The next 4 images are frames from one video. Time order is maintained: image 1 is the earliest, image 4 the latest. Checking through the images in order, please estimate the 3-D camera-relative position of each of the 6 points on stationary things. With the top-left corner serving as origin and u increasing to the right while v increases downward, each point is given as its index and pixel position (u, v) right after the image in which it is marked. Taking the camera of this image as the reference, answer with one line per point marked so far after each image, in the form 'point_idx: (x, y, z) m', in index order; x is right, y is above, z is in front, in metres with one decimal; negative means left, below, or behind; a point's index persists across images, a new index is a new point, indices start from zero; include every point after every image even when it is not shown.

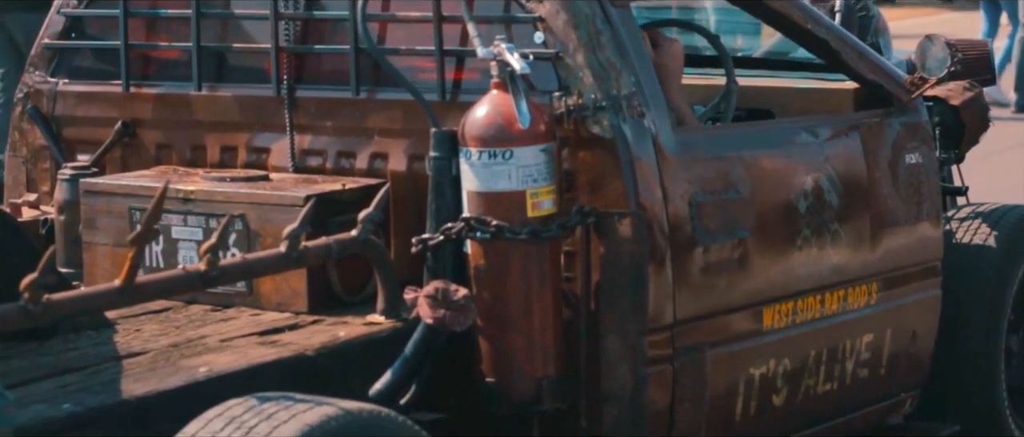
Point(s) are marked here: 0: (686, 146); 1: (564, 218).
0: (+0.2, +0.1, +3.4) m
1: (+0.1, 0.0, +3.2) m
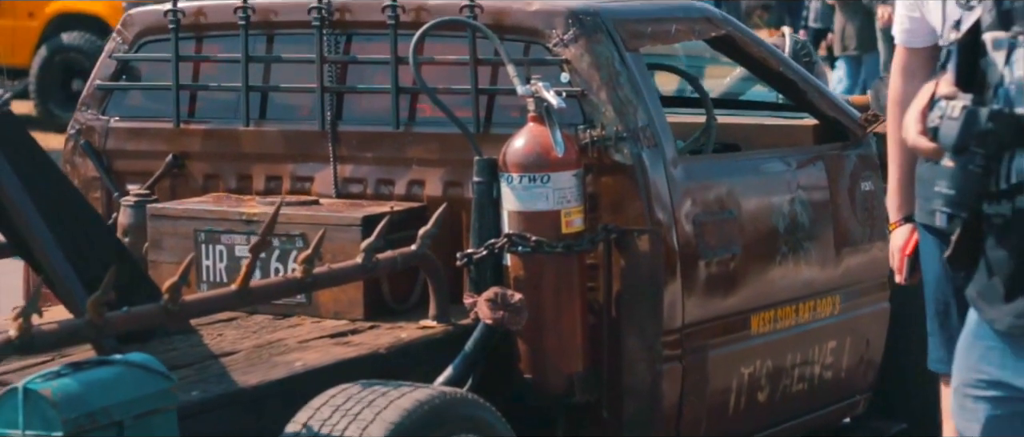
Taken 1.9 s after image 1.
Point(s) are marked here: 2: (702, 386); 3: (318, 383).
0: (+0.3, +0.1, +3.8) m
1: (+0.1, 0.0, +3.7) m
2: (+0.3, -0.3, +3.9) m
3: (-0.3, -0.2, +3.3) m
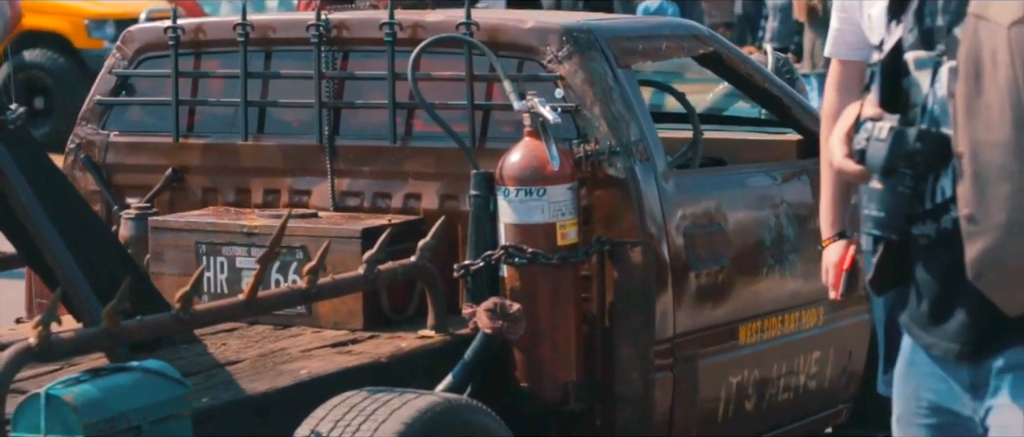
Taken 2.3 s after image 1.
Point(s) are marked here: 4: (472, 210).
0: (+0.3, +0.1, +3.9) m
1: (+0.1, 0.0, +3.8) m
2: (+0.3, -0.3, +4.0) m
3: (-0.3, -0.2, +3.4) m
4: (-0.1, 0.0, +3.8) m
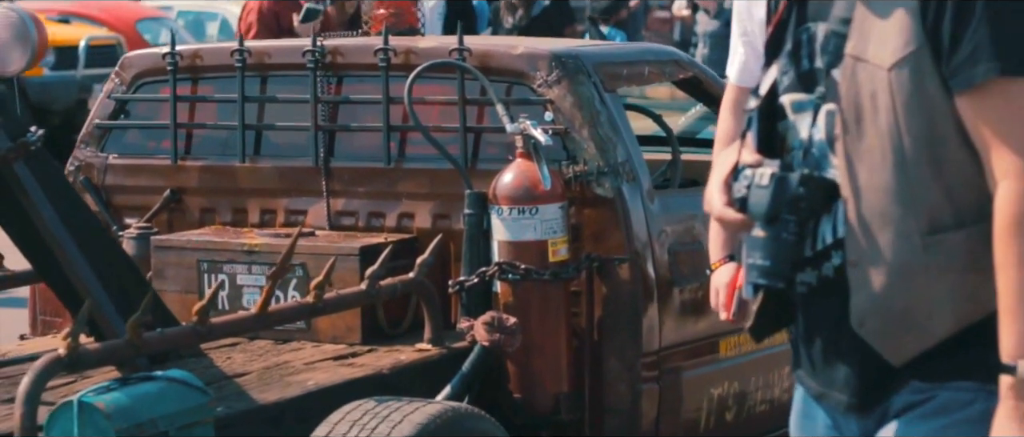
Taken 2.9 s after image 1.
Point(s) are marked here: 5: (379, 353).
0: (+0.3, 0.0, +4.1) m
1: (+0.1, -0.1, +3.9) m
2: (+0.3, -0.3, +4.1) m
3: (-0.3, -0.3, +3.5) m
4: (-0.1, 0.0, +3.9) m
5: (-0.2, -0.2, +3.9) m
